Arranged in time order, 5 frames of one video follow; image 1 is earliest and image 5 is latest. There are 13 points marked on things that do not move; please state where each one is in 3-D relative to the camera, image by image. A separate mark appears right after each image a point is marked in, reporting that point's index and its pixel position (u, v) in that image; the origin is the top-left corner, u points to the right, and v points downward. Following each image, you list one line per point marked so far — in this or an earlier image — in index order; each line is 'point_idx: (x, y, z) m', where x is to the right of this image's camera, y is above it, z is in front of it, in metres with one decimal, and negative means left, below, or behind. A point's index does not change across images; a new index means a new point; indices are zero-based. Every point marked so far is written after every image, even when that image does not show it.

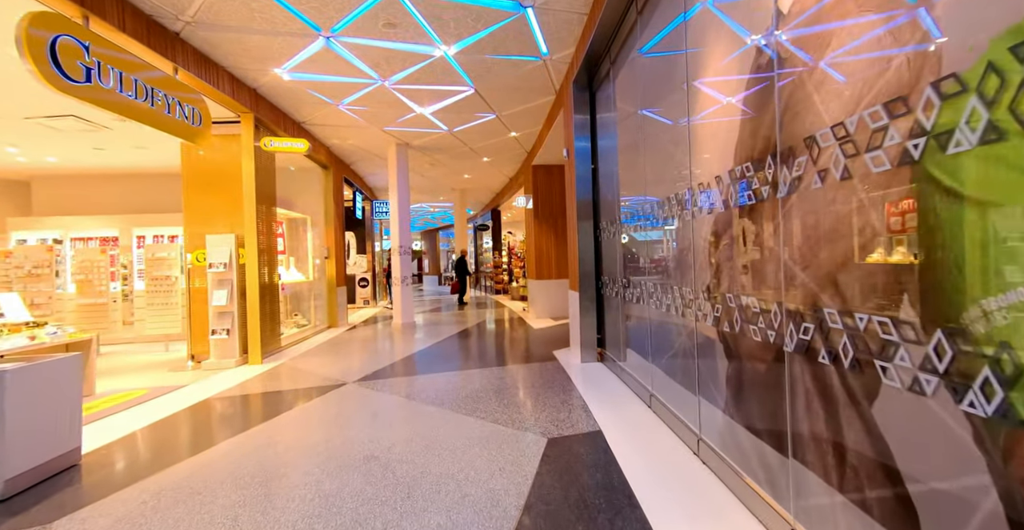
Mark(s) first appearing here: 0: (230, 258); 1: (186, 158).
0: (-3.4, +0.1, +5.7) m
1: (-4.1, +1.3, +5.9) m
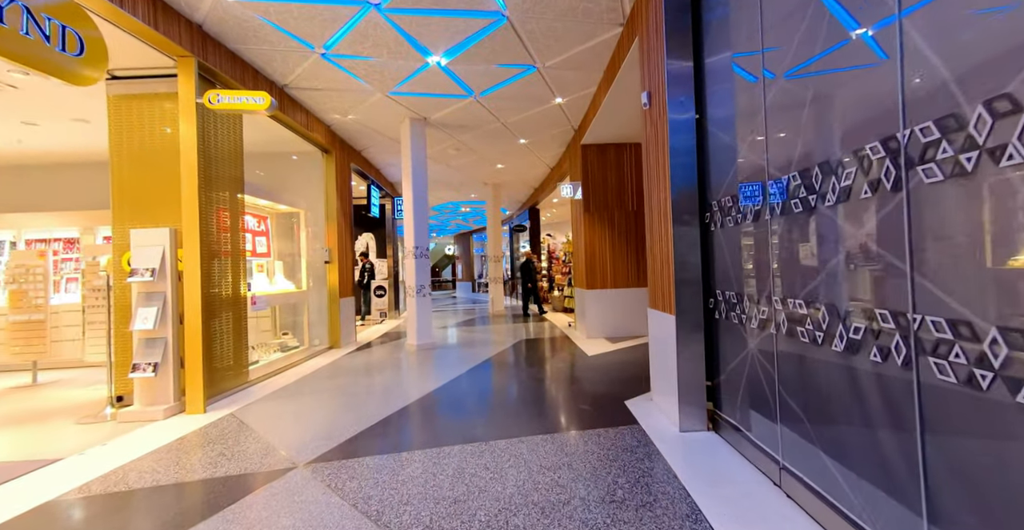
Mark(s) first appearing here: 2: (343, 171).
0: (-3.0, 0.0, +4.1) m
1: (-3.6, +1.3, +4.3) m
2: (-2.9, +1.6, +8.0) m
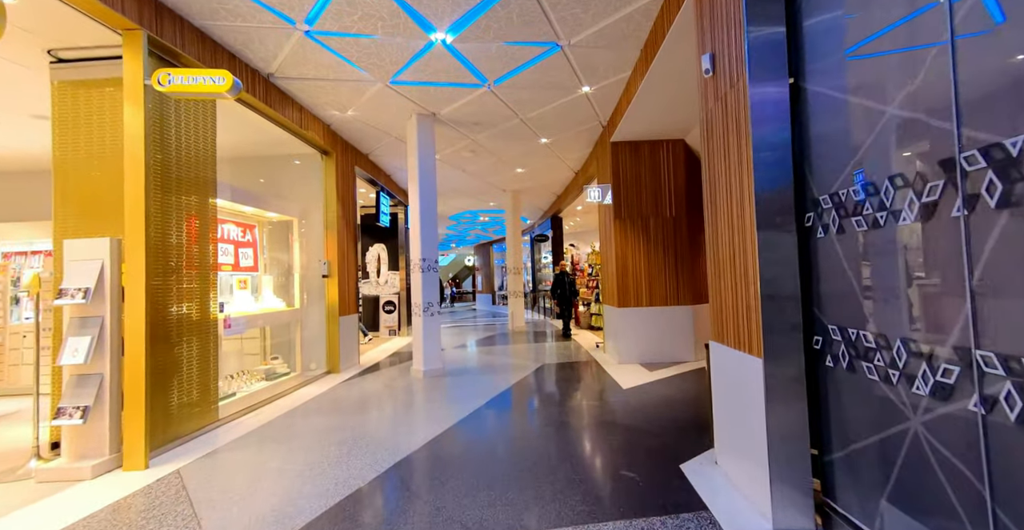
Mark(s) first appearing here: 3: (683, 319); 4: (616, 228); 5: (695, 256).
0: (-2.9, -0.1, +3.3) m
1: (-3.5, +1.1, +3.6) m
2: (-2.6, +1.4, +7.2) m
3: (+2.4, -0.8, +6.6) m
4: (+1.5, +0.5, +6.7) m
5: (+2.7, +0.1, +6.8) m
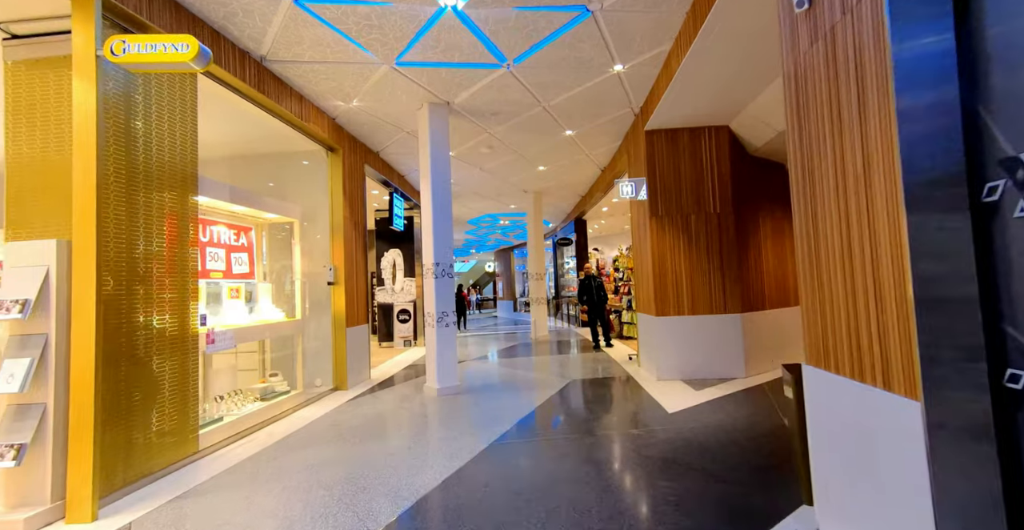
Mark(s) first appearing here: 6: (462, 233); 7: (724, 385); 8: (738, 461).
0: (-2.7, -0.1, +2.7) m
1: (-3.3, +1.1, +3.1) m
2: (-2.3, +1.3, +6.7) m
3: (+2.7, -0.8, +5.8) m
4: (+1.8, +0.5, +6.0) m
5: (+3.0, +0.1, +6.0) m
6: (-1.9, +1.2, +17.8) m
7: (+2.5, -1.4, +5.5) m
8: (+1.6, -1.4, +3.2) m
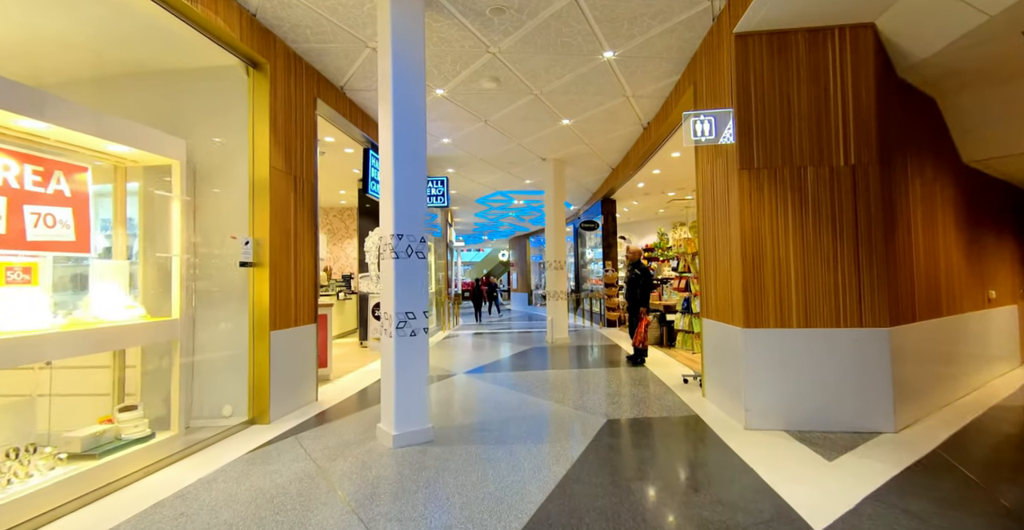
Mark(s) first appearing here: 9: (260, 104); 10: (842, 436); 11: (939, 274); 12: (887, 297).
0: (-2.8, 0.0, +0.7) m
1: (-3.4, +1.3, +1.1) m
2: (-2.1, +1.5, +4.6) m
3: (+2.7, -0.7, +3.6) m
4: (+1.8, +0.6, +3.8) m
5: (+3.0, +0.2, +3.7) m
6: (-1.4, +1.7, +15.8) m
7: (+2.5, -1.3, +3.3) m
8: (+1.5, -1.3, +1.1) m
9: (-2.3, +1.5, +4.3) m
10: (+2.5, -1.3, +3.5) m
11: (+4.0, -0.1, +4.3) m
12: (+2.9, -0.2, +3.6) m
